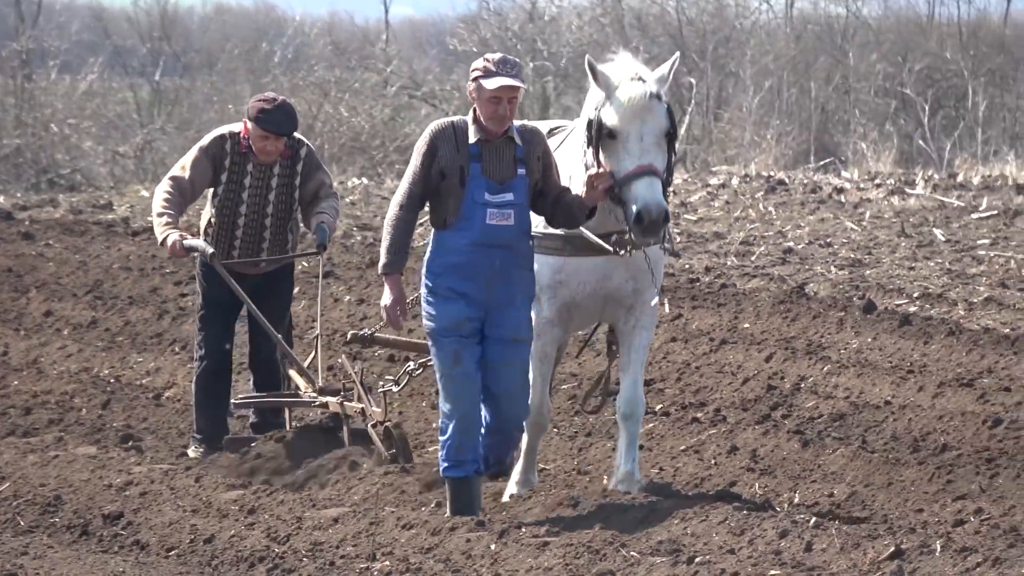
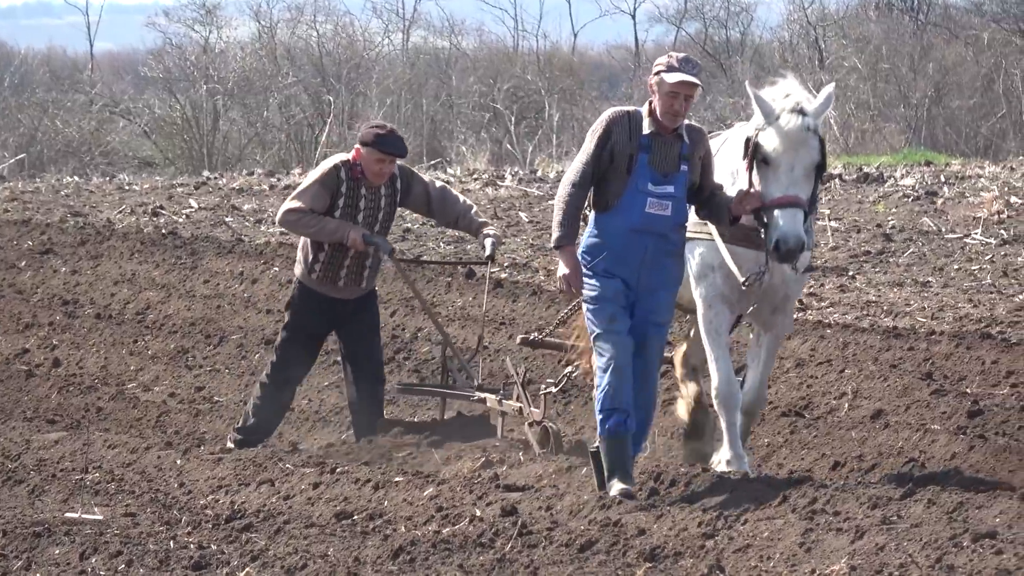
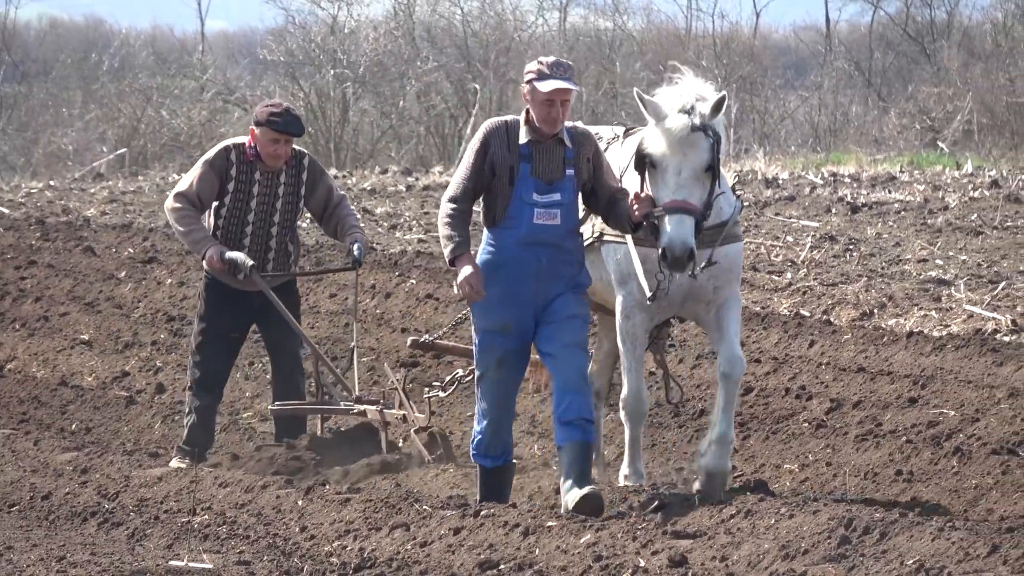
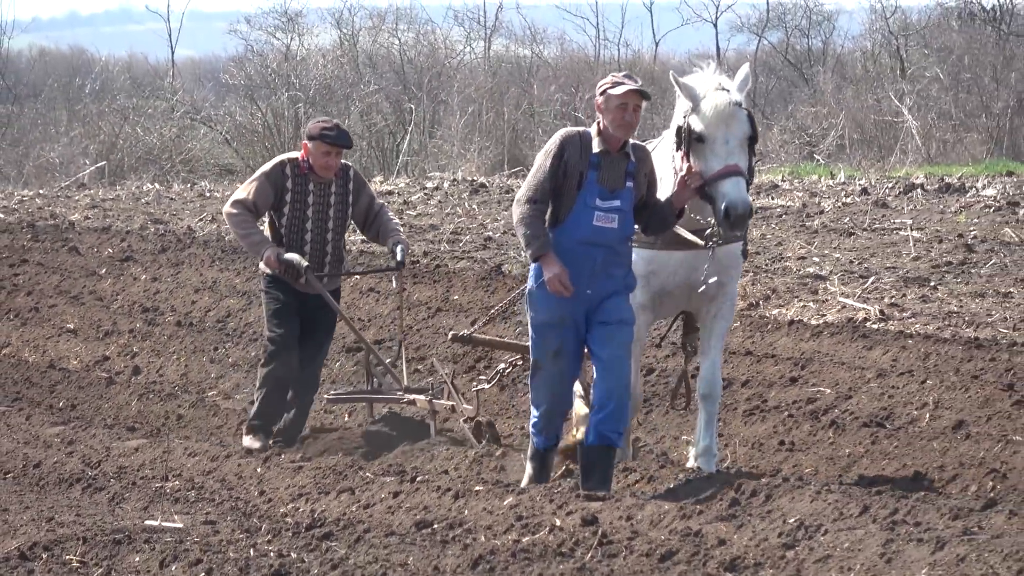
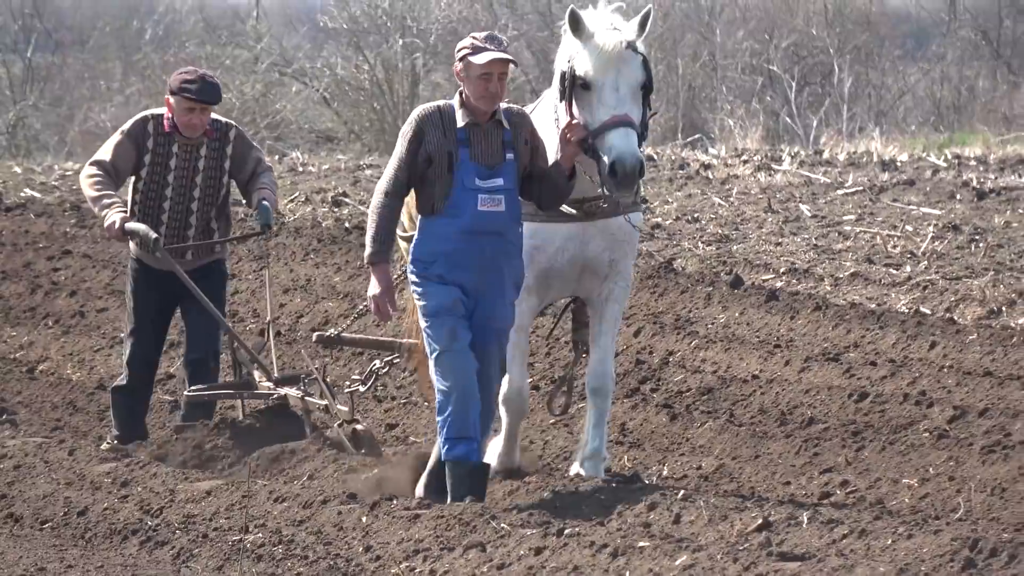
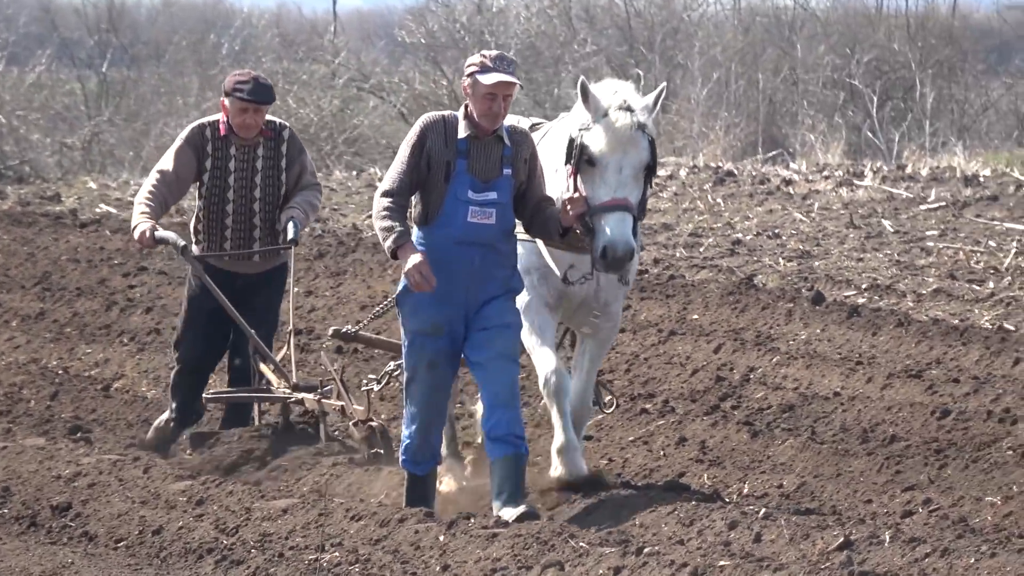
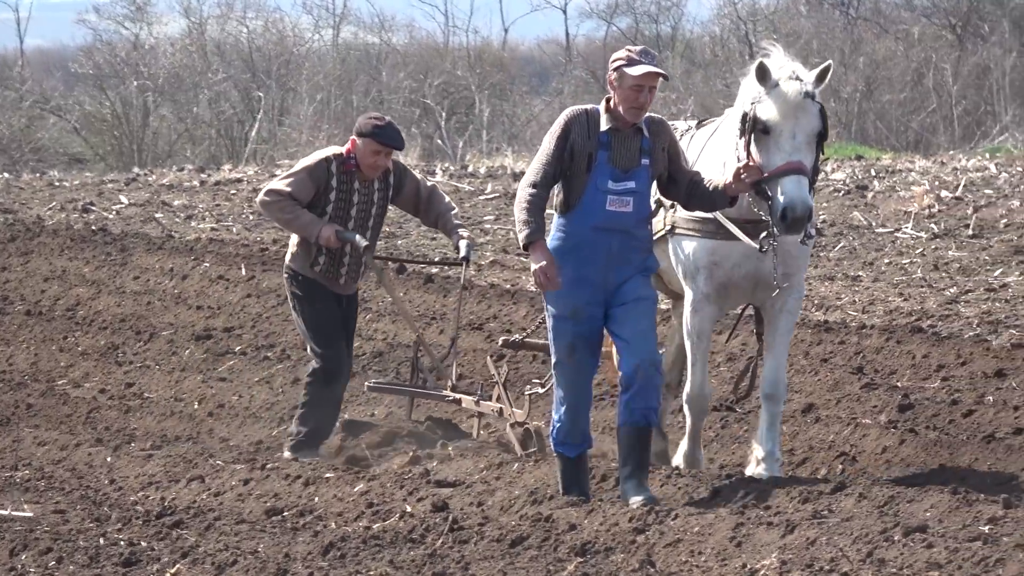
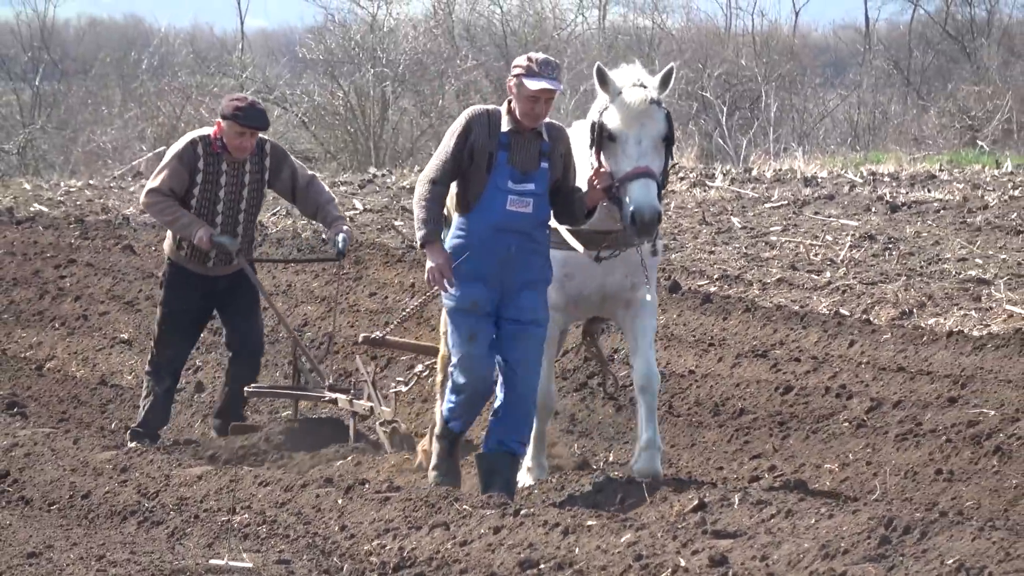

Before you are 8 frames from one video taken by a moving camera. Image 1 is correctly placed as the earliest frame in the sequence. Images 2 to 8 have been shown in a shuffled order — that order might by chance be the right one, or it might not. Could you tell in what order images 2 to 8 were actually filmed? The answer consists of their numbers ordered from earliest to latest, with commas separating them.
6, 5, 8, 3, 4, 2, 7
